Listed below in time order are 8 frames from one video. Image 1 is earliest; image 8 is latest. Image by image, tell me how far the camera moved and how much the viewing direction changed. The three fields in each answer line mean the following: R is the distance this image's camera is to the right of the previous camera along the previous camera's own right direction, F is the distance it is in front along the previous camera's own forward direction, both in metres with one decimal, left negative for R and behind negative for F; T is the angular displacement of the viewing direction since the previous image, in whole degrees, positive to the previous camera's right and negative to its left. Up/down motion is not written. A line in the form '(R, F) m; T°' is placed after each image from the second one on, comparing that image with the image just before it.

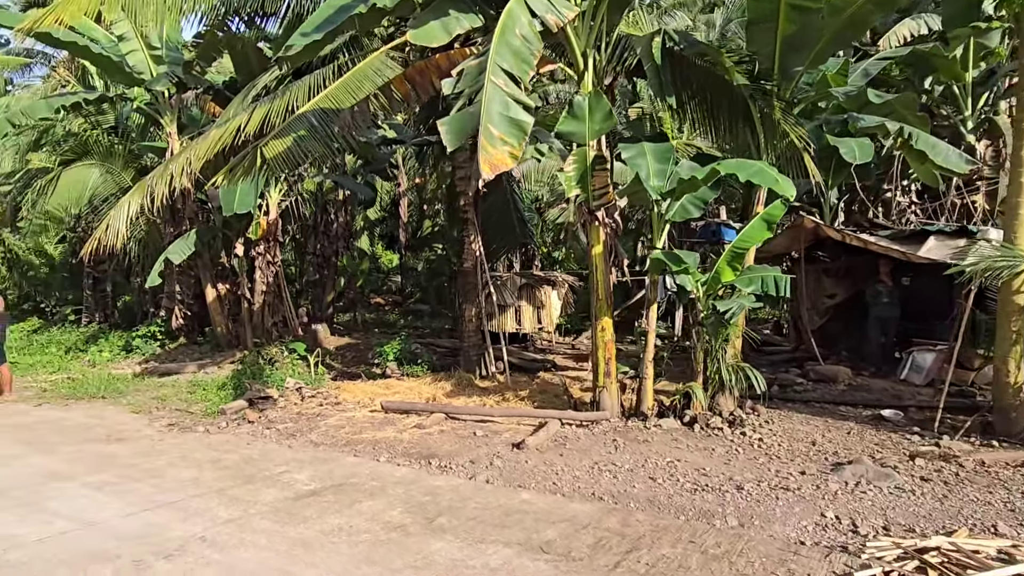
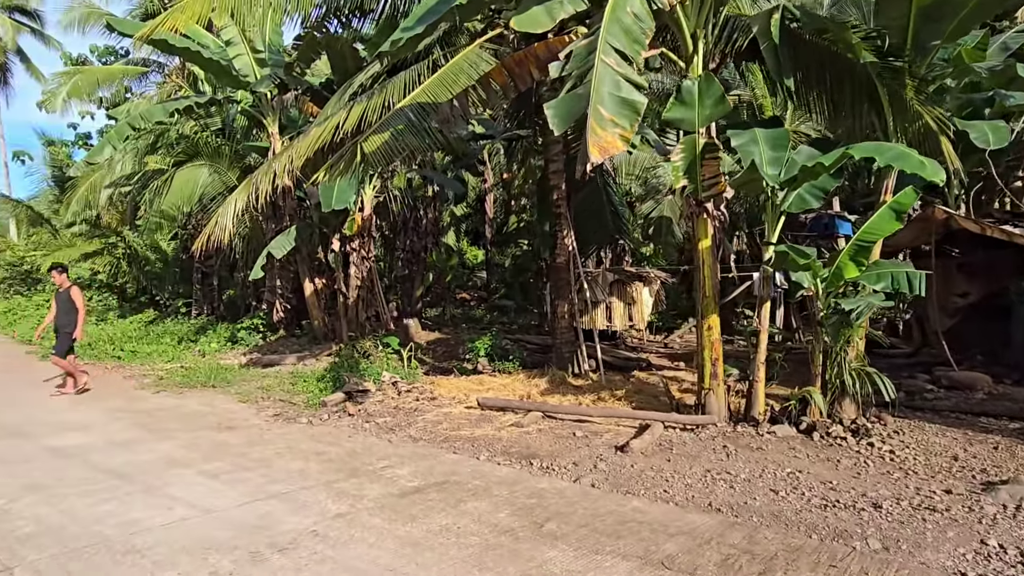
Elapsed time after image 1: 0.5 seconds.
(-0.2, +0.2) m; -7°
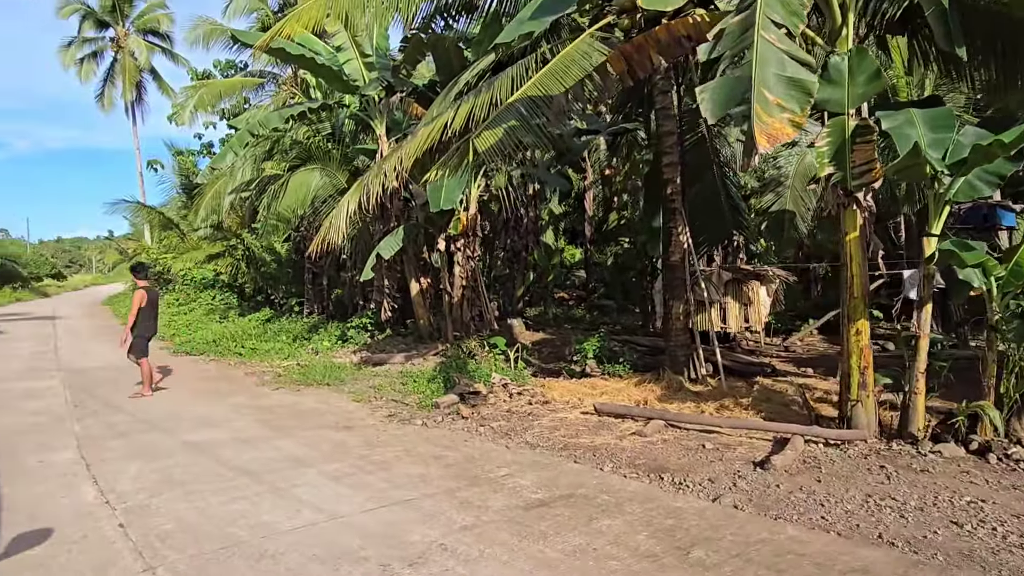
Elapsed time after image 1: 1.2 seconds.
(-0.2, +0.3) m; -8°
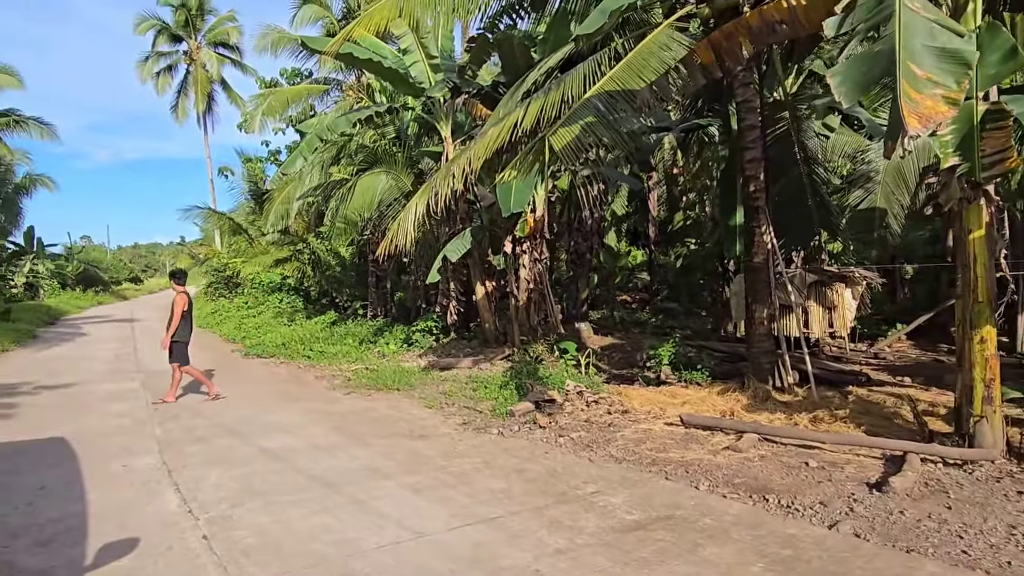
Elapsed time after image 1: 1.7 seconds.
(-0.2, +0.2) m; -5°
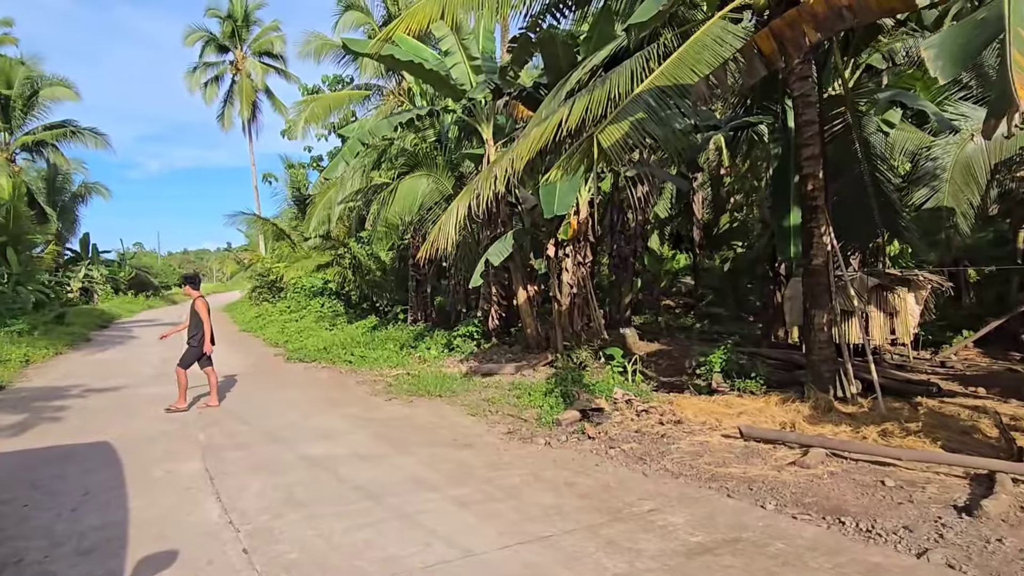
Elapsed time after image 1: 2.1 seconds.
(-0.1, +0.2) m; -3°
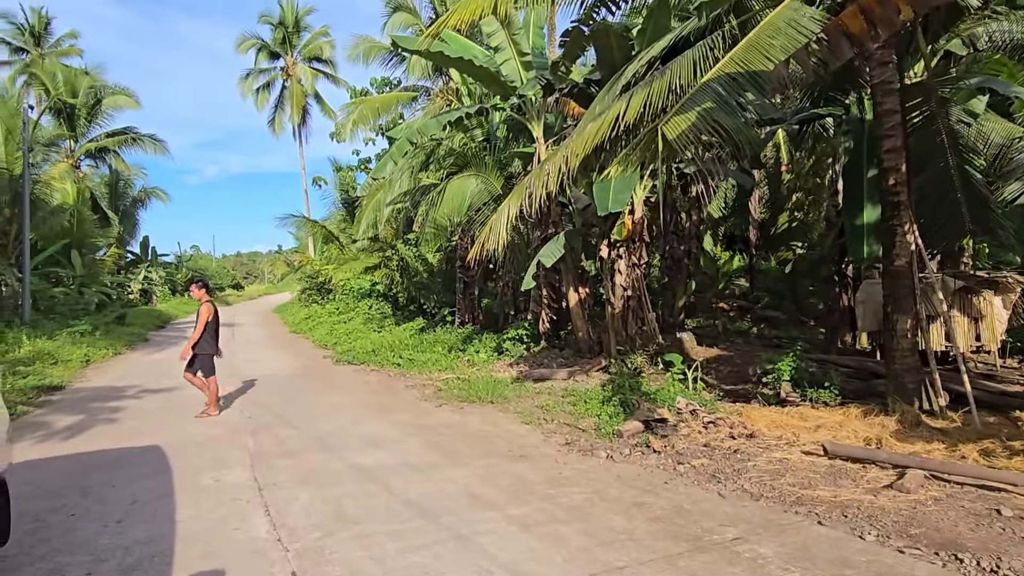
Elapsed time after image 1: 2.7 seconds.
(-0.1, +0.3) m; -4°
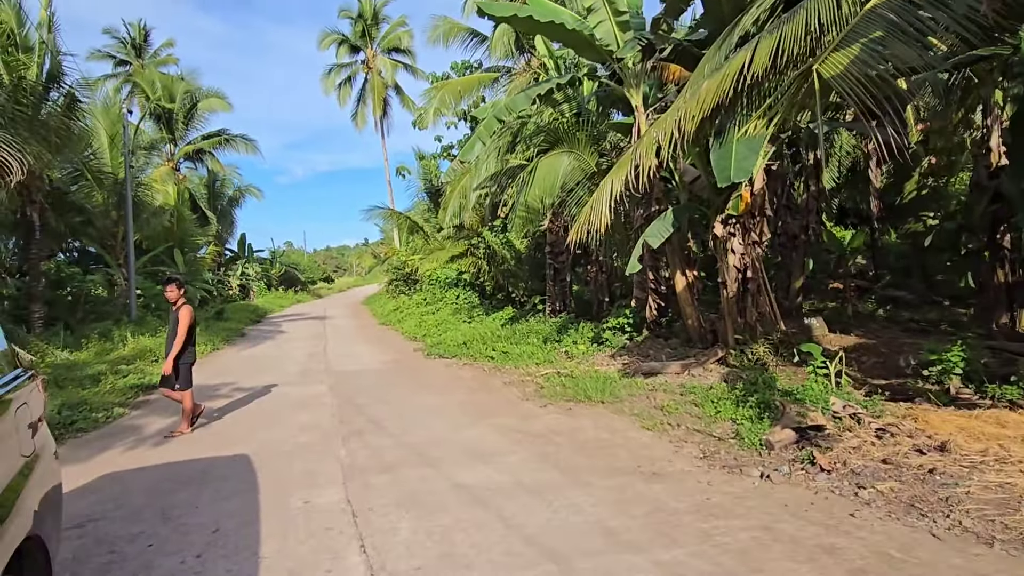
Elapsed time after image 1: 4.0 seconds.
(-0.3, +0.8) m; -7°
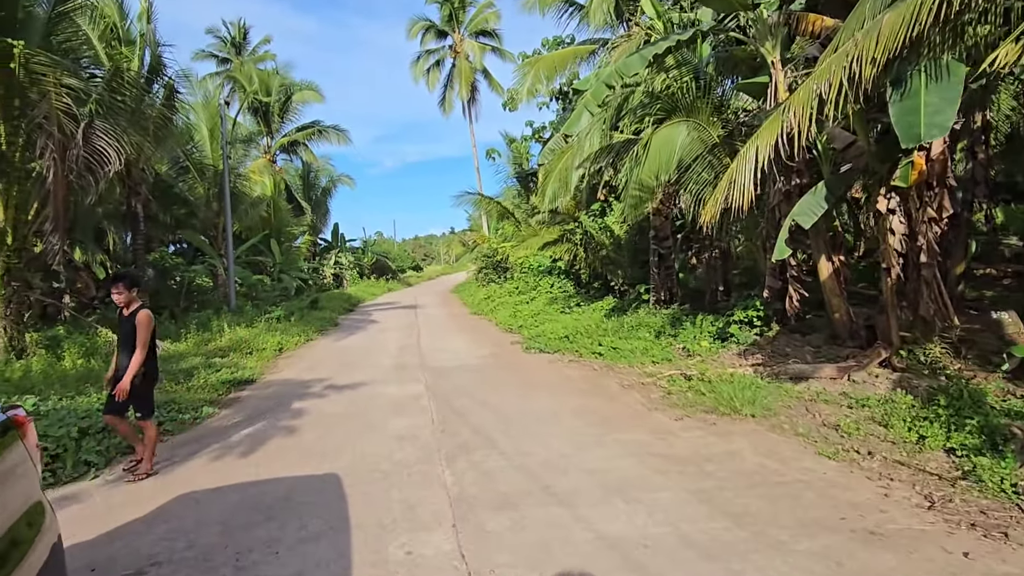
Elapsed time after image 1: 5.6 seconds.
(-0.4, +1.0) m; -8°
